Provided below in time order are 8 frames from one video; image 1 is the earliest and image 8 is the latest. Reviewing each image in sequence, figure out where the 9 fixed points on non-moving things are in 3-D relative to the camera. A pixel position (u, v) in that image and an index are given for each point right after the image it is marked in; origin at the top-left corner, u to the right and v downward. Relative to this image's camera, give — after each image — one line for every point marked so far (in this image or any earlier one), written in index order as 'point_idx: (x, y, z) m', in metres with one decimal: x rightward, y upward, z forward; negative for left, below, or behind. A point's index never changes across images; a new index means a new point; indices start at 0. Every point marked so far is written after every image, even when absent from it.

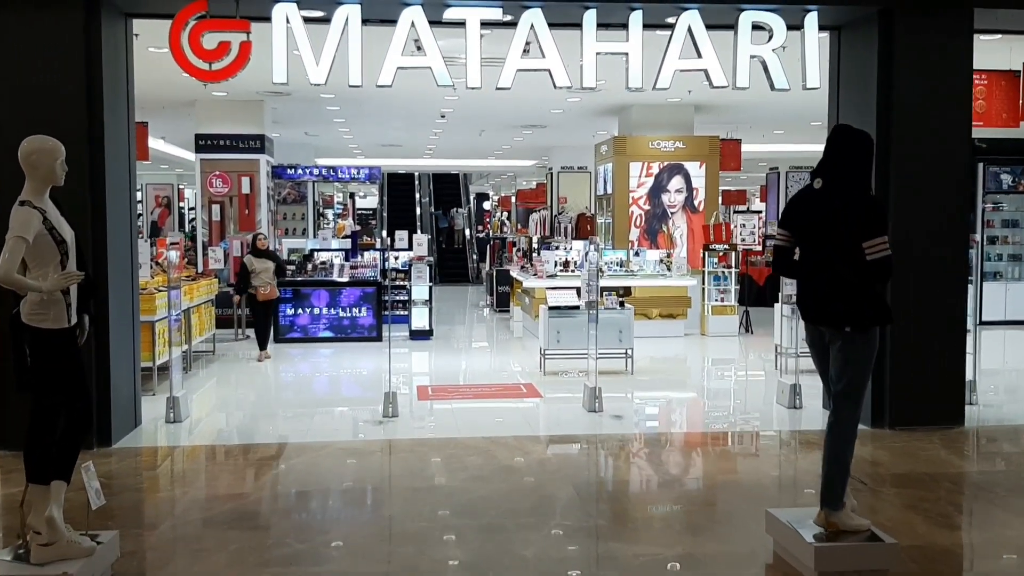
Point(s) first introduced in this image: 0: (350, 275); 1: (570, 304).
0: (-1.8, +0.1, +11.0) m
1: (+0.5, -0.1, +8.2) m
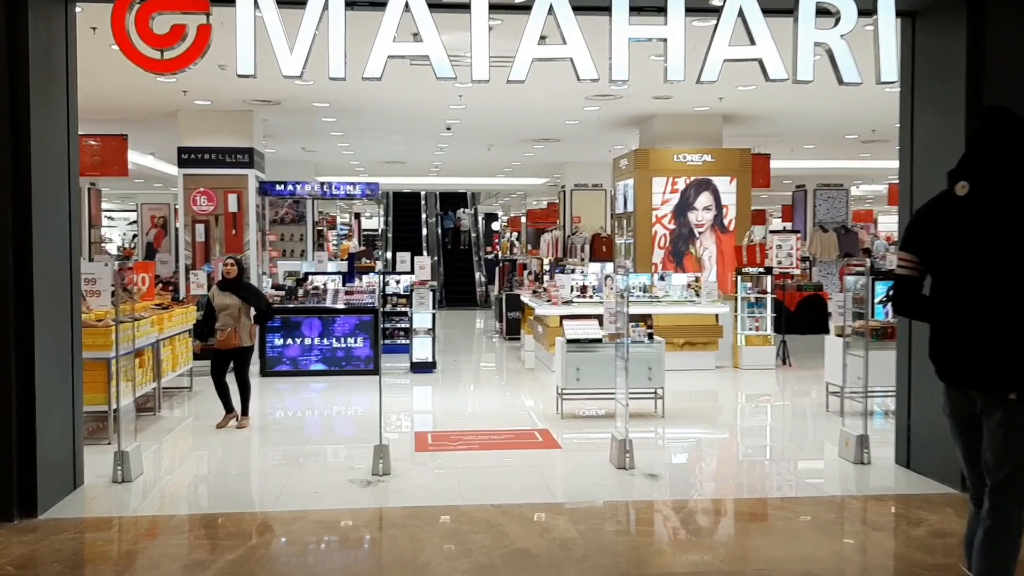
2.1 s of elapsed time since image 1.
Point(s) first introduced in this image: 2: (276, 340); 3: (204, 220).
0: (-1.7, -0.1, +10.0) m
1: (+0.6, -0.4, +7.2) m
2: (-2.4, -0.5, +9.9) m
3: (-3.5, +0.8, +11.0) m
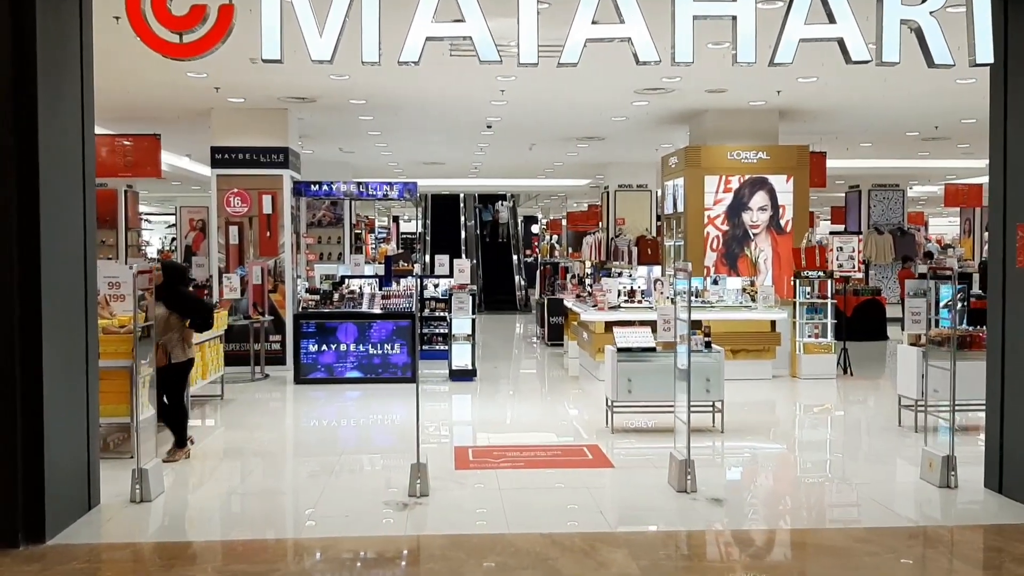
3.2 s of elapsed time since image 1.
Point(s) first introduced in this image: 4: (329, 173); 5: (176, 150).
0: (-1.3, -0.2, +9.6) m
1: (+0.9, -0.4, +6.7) m
2: (-2.0, -0.6, +9.5) m
3: (-3.0, +0.7, +10.7) m
4: (-3.2, +2.0, +17.1) m
5: (-4.9, +2.0, +14.3) m
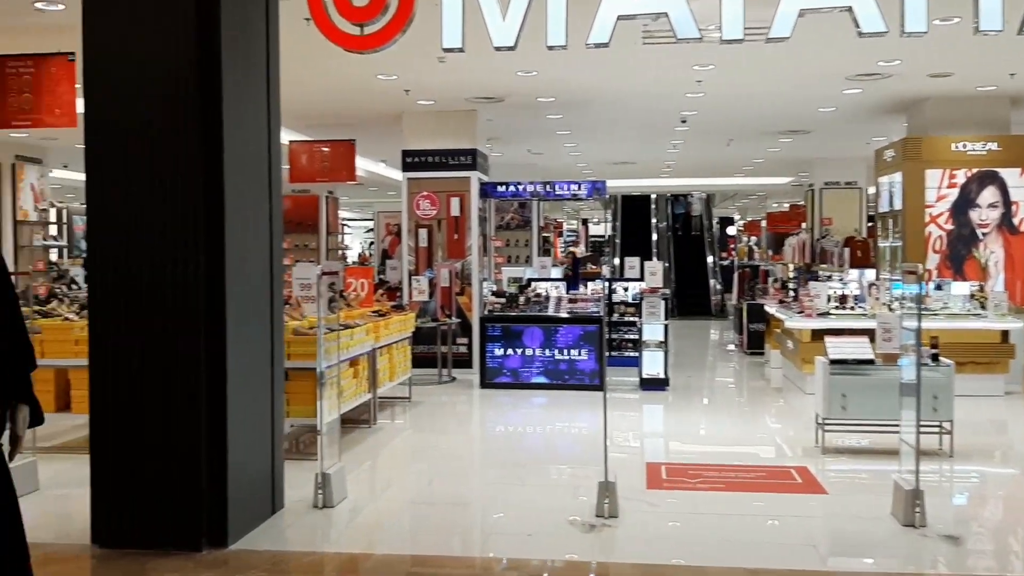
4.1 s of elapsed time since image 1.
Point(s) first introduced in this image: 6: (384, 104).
0: (+0.5, -0.2, +9.3) m
1: (+2.2, -0.4, +6.0) m
2: (-0.1, -0.6, +9.3) m
3: (-0.9, +0.7, +10.7) m
4: (+0.1, +2.0, +17.0) m
5: (-2.1, +2.0, +14.6) m
6: (-1.4, +2.0, +10.3) m
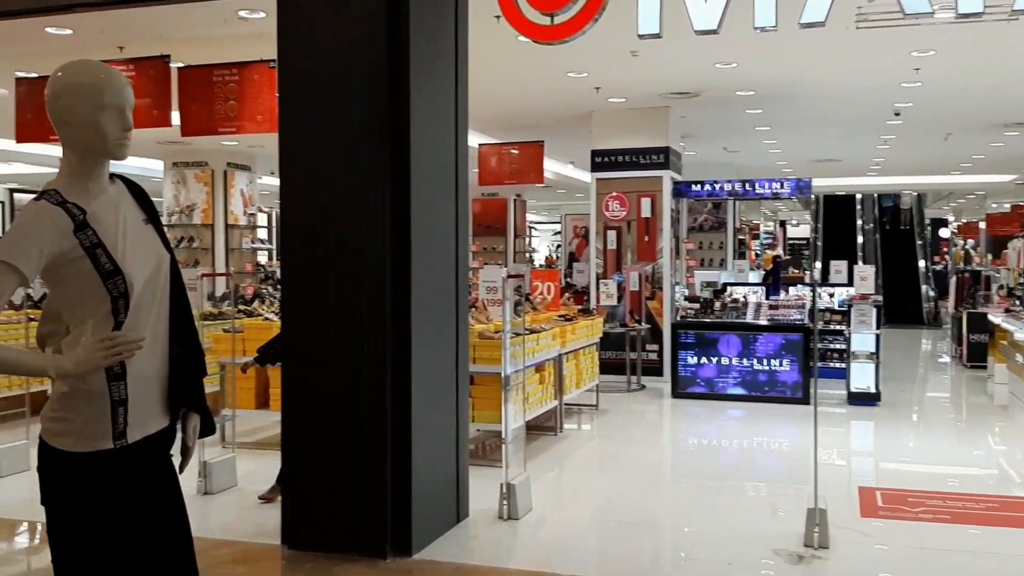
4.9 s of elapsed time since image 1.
0: (+2.3, -0.3, +8.8) m
1: (+3.3, -0.5, +5.2) m
2: (+1.6, -0.6, +8.9) m
3: (+1.1, +0.7, +10.4) m
4: (+3.4, +1.9, +16.4) m
5: (+0.8, +2.0, +14.5) m
6: (+0.6, +1.9, +10.1) m
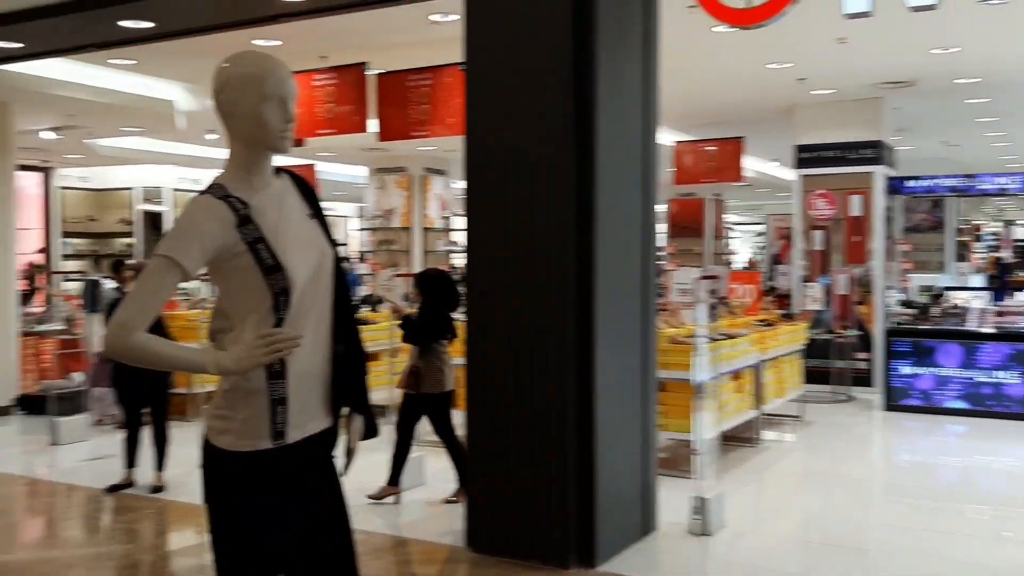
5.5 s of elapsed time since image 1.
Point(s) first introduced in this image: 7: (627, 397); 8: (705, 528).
0: (+3.9, -0.3, +8.0) m
1: (+4.2, -0.5, +4.3) m
2: (+3.3, -0.7, +8.3) m
3: (+3.1, +0.6, +9.8) m
4: (+6.6, +1.8, +15.3) m
5: (+3.6, +1.9, +13.9) m
6: (+2.6, +1.9, +9.7) m
7: (+0.5, -0.5, +4.1) m
8: (+0.9, -1.1, +4.6) m
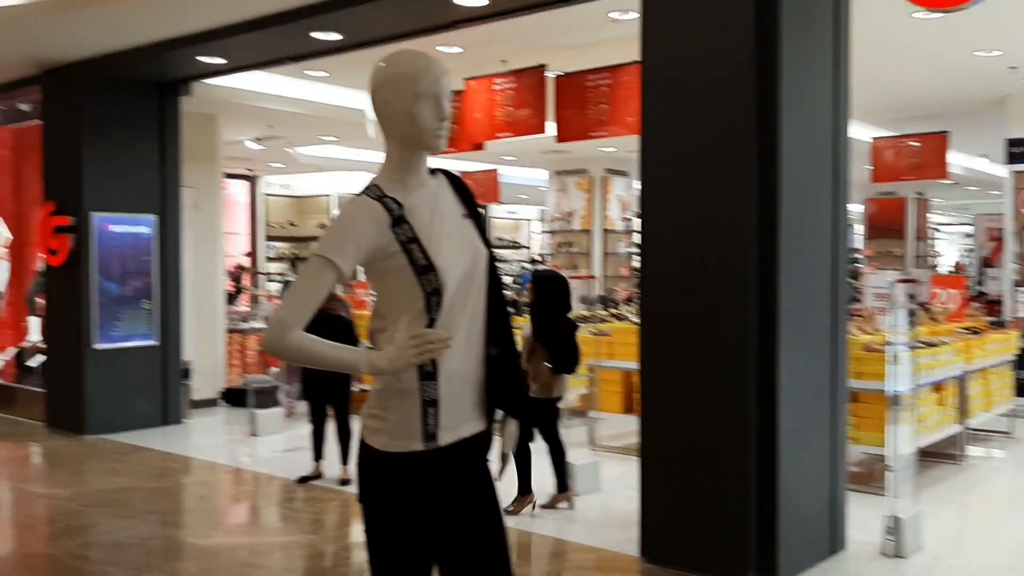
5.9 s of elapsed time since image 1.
0: (+5.3, -0.3, +7.0) m
1: (+4.9, -0.5, +3.4) m
2: (+4.8, -0.7, +7.4) m
3: (+4.9, +0.6, +9.0) m
4: (+9.3, +1.7, +13.7) m
5: (+6.1, +1.8, +13.0) m
6: (+4.4, +1.8, +8.9) m
7: (+1.2, -0.5, +3.9) m
8: (+1.7, -1.2, +4.3) m
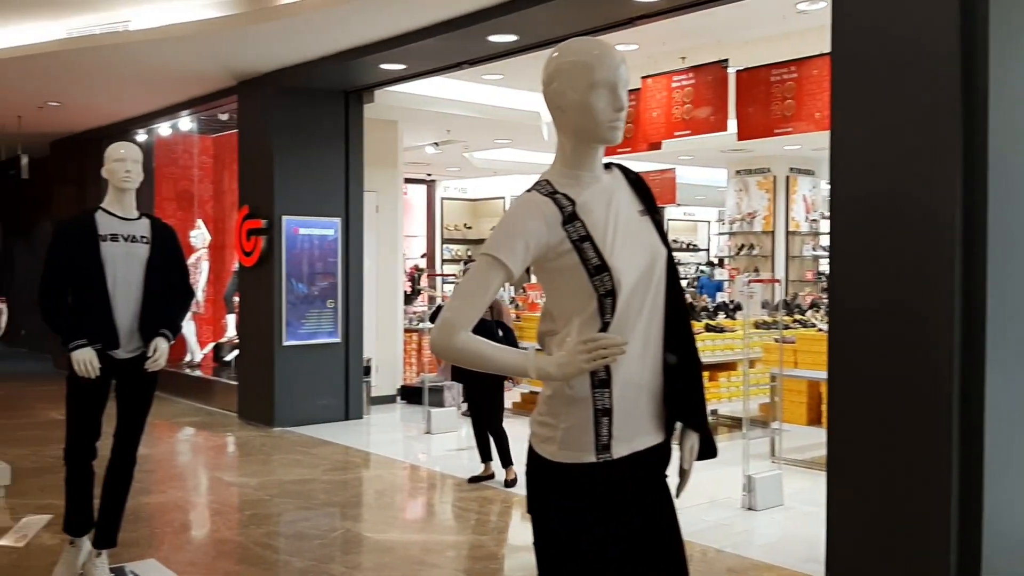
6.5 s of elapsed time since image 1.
0: (+6.5, -0.4, +5.9) m
1: (+5.4, -0.6, +2.4) m
2: (+6.0, -0.8, +6.4) m
3: (+6.4, +0.5, +7.9) m
4: (+11.6, +1.6, +11.8) m
5: (+8.4, +1.7, +11.6) m
6: (+5.9, +1.8, +7.9) m
7: (+1.9, -0.5, +3.5) m
8: (+2.4, -1.2, +3.8) m
